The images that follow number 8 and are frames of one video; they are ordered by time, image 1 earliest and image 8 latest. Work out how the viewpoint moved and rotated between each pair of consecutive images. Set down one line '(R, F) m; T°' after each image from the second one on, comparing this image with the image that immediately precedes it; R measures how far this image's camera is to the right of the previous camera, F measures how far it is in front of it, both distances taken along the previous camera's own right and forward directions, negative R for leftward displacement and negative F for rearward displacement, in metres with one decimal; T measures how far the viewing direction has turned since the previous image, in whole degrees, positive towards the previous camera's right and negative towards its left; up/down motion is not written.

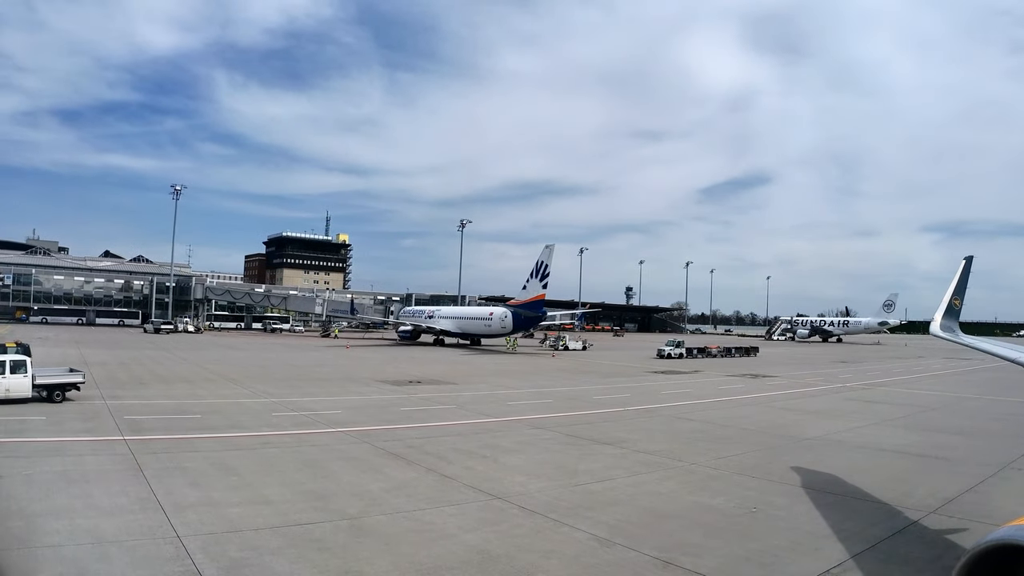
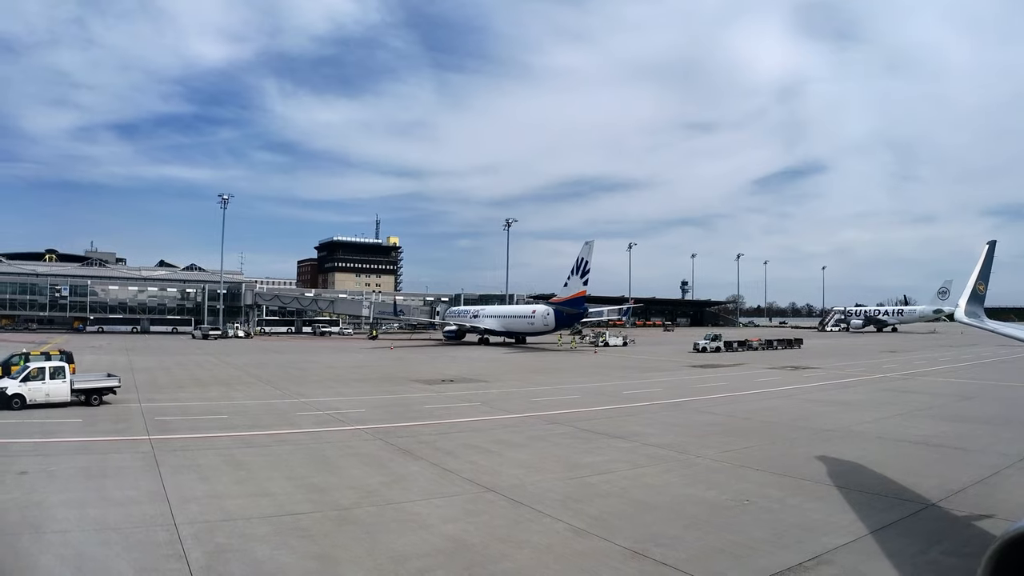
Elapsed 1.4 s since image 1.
(+1.0, -0.3) m; -4°
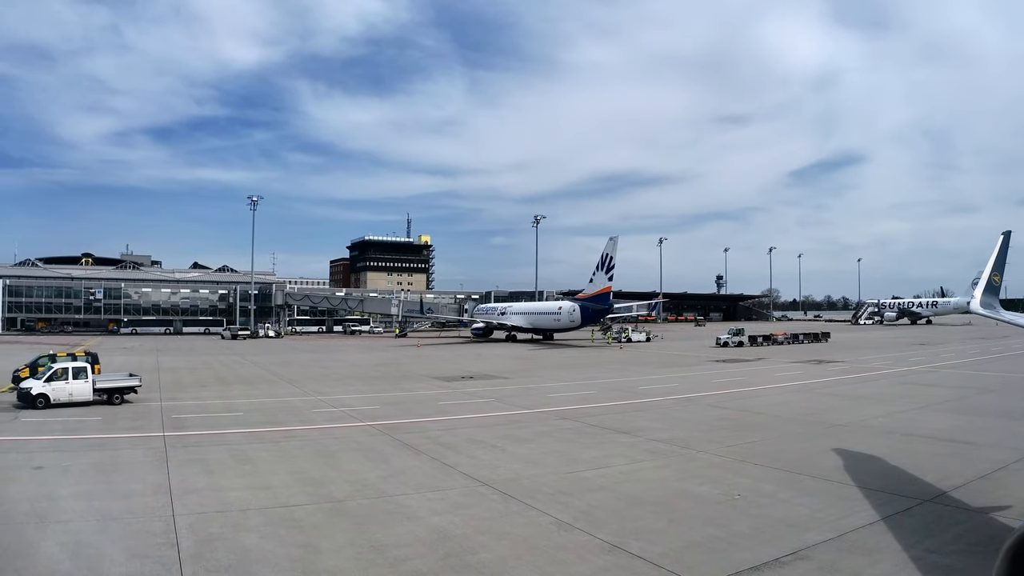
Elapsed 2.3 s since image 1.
(+0.7, -0.2) m; -2°
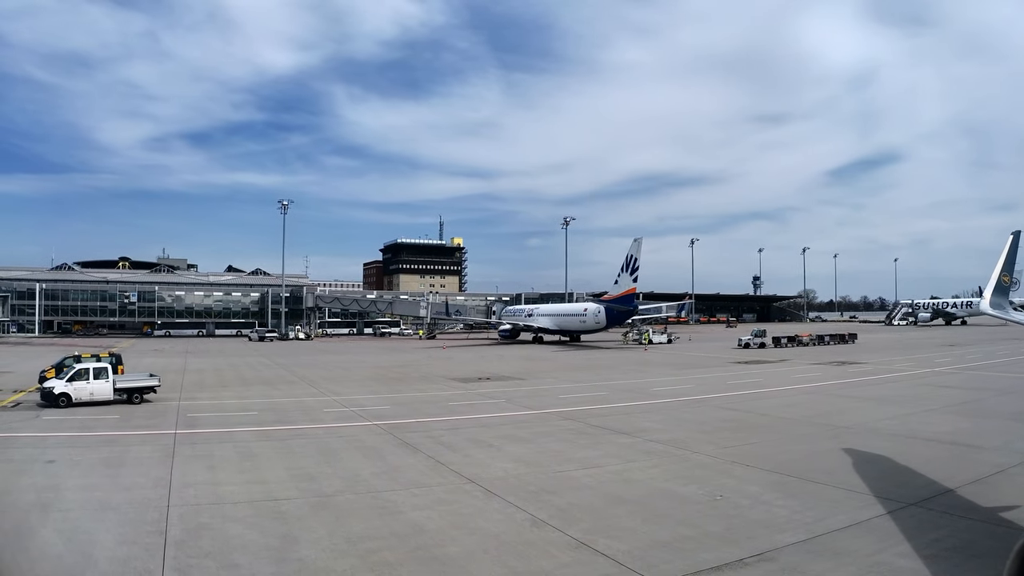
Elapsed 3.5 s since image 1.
(+0.8, -0.3) m; -2°
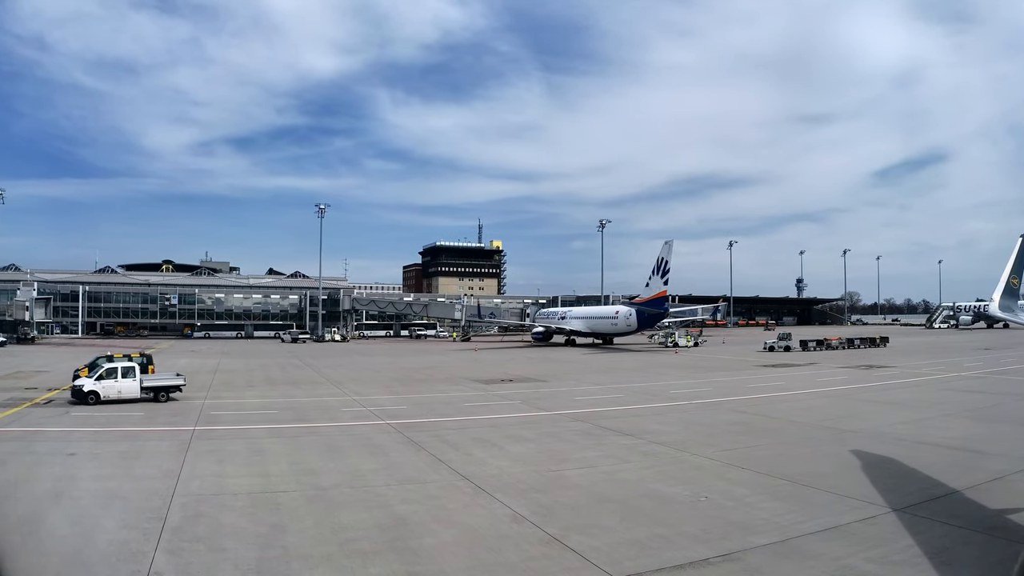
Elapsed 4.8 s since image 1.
(+0.8, -0.4) m; -3°
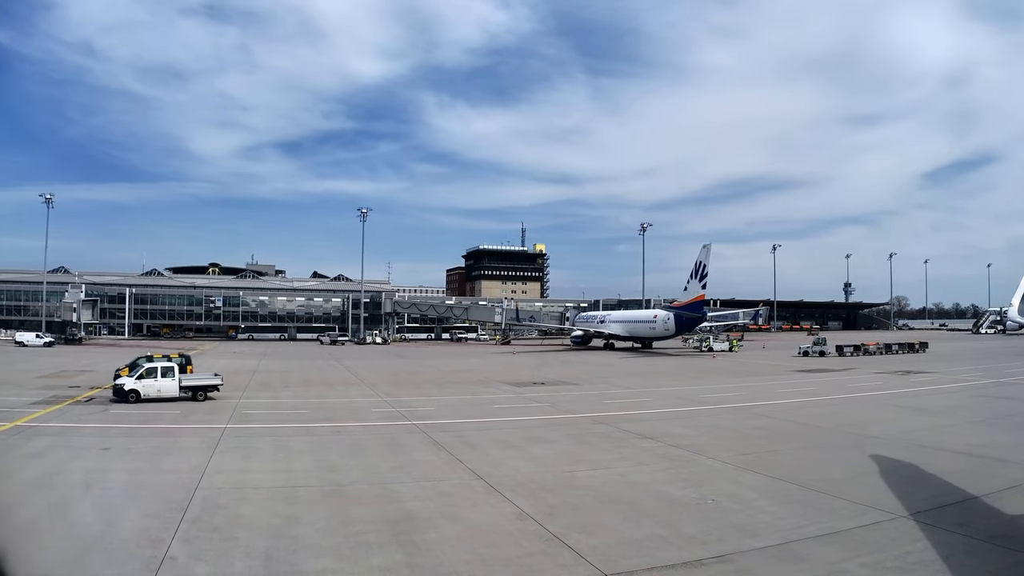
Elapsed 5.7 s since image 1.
(+0.5, -0.2) m; -4°
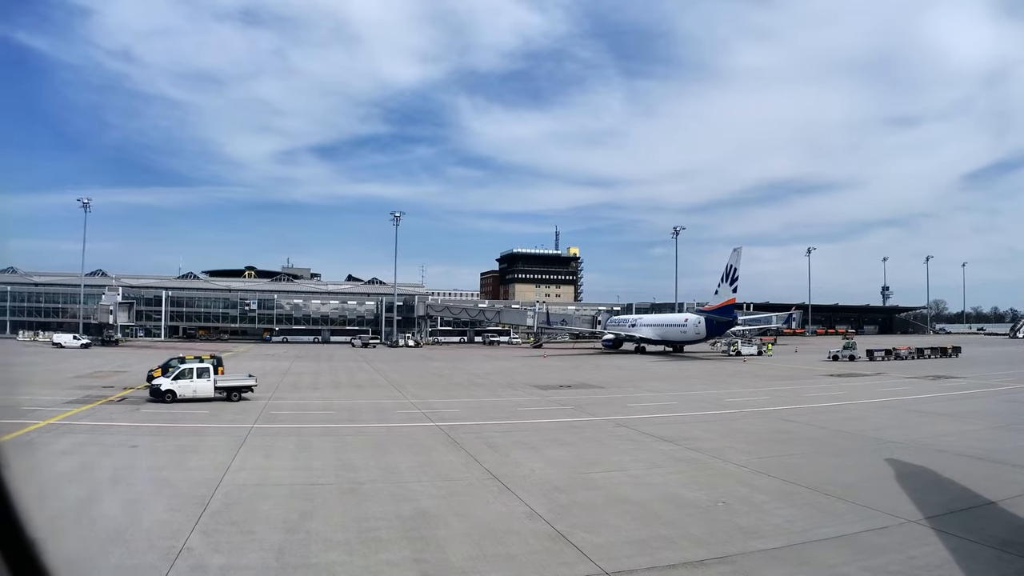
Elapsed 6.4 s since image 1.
(+0.3, -0.2) m; -3°
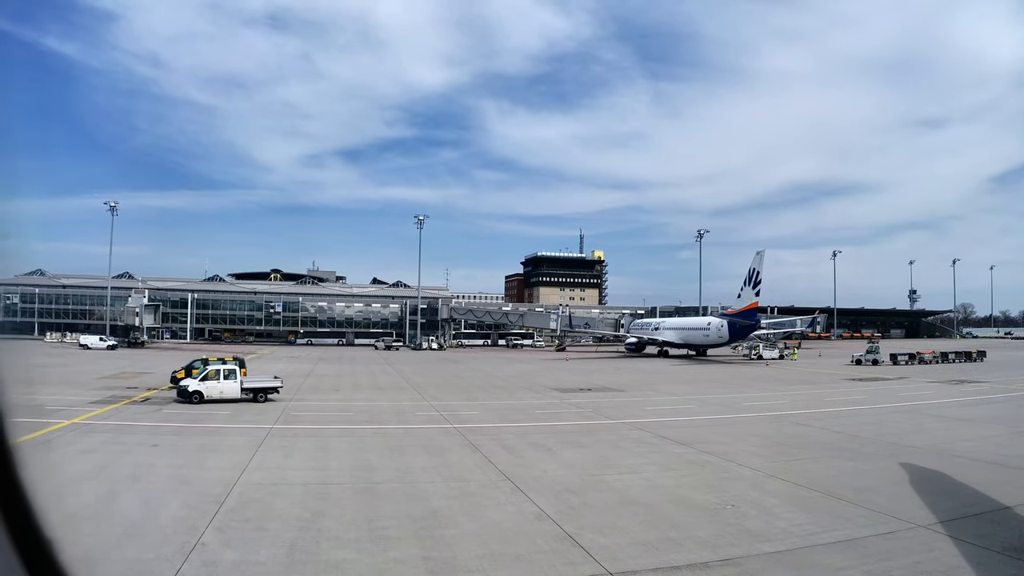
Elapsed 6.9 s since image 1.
(+0.2, -0.1) m; -2°
